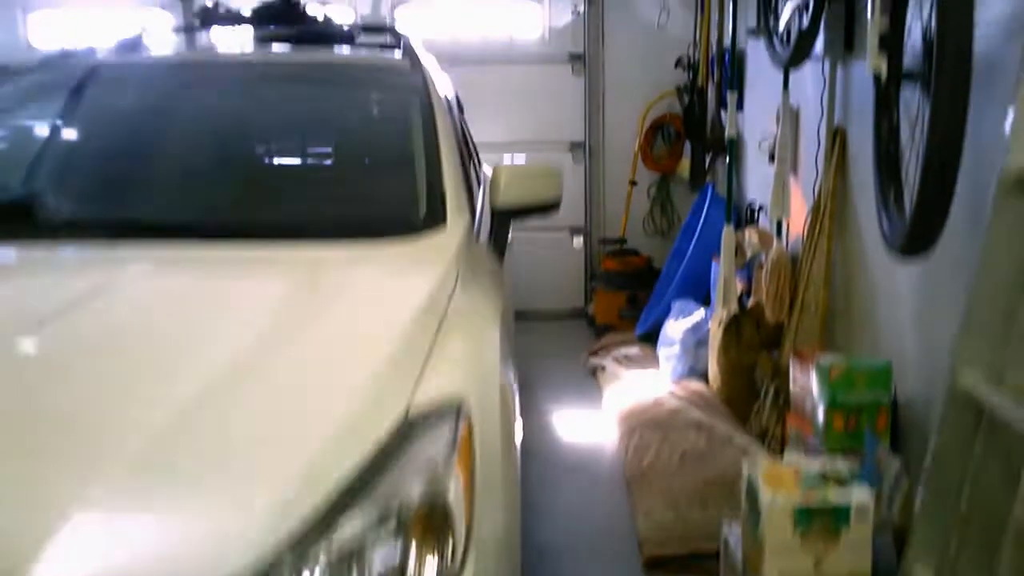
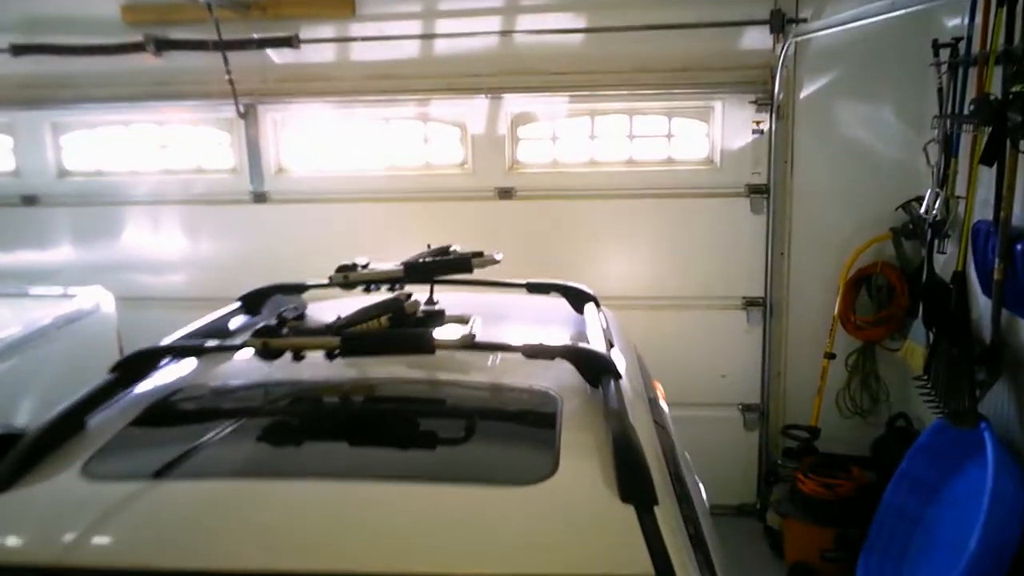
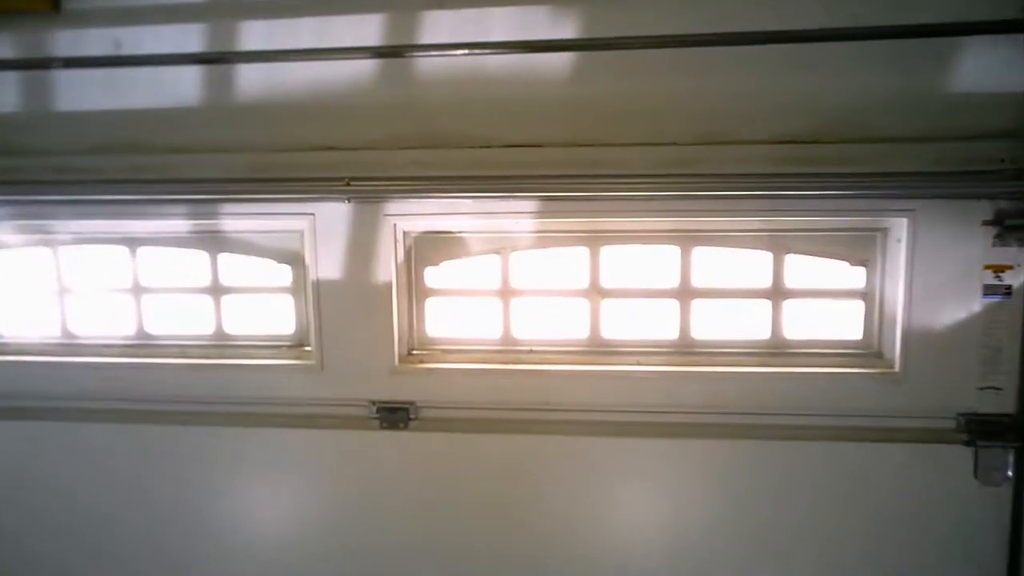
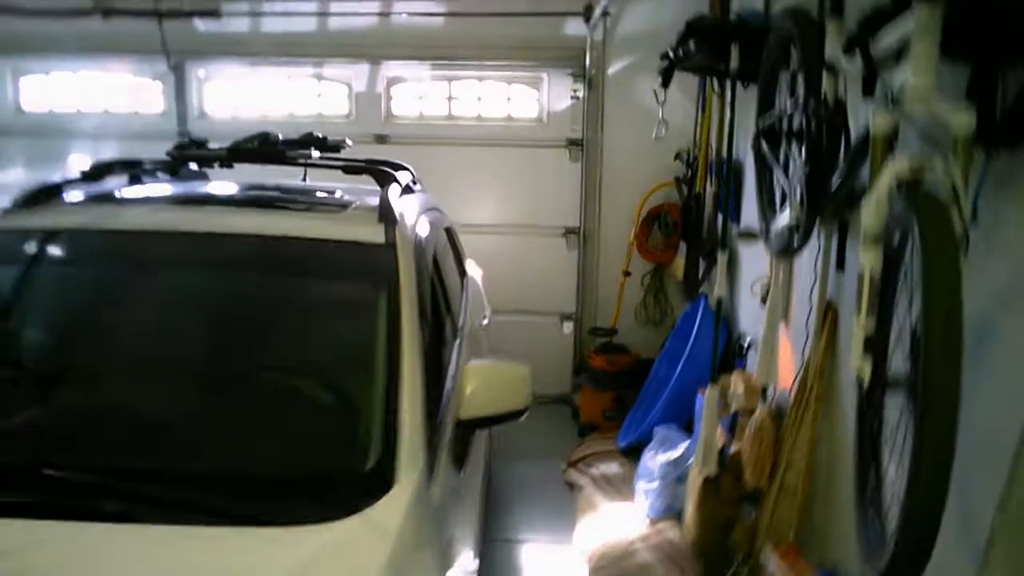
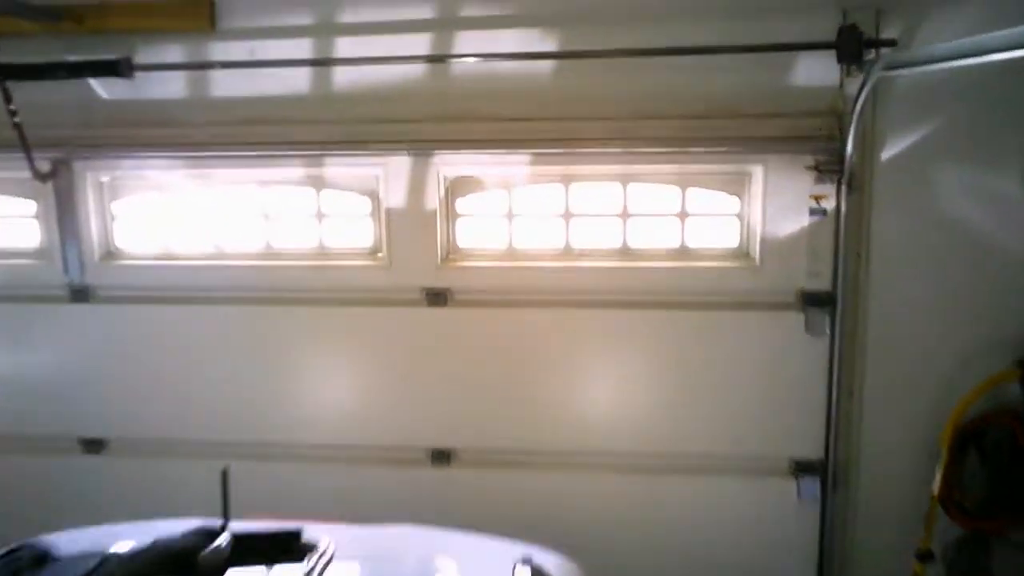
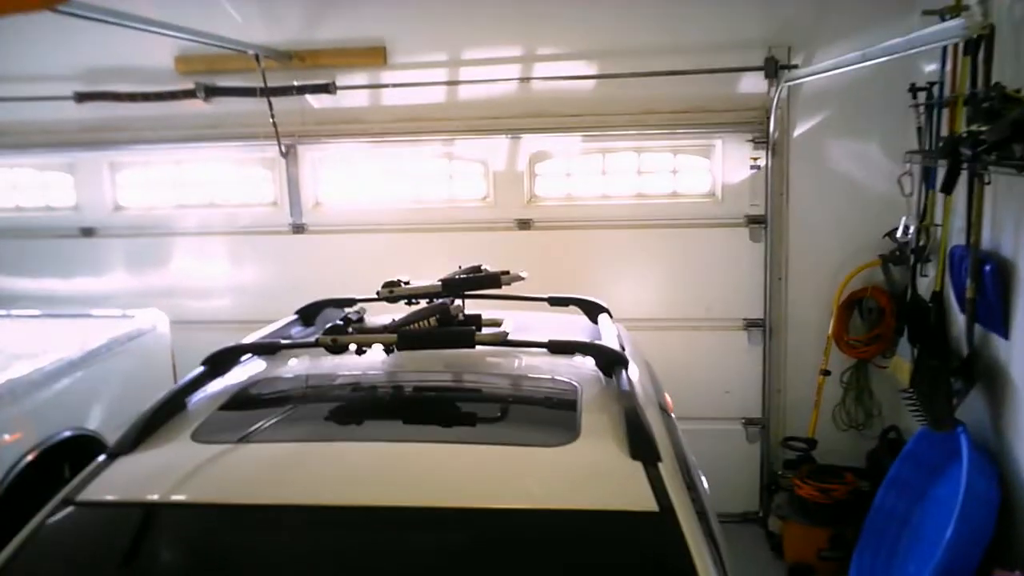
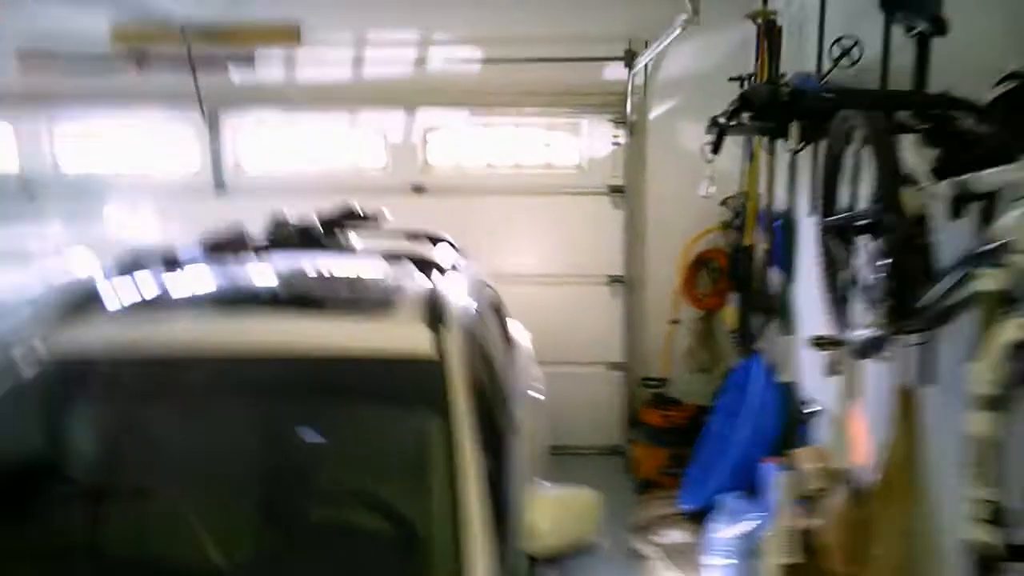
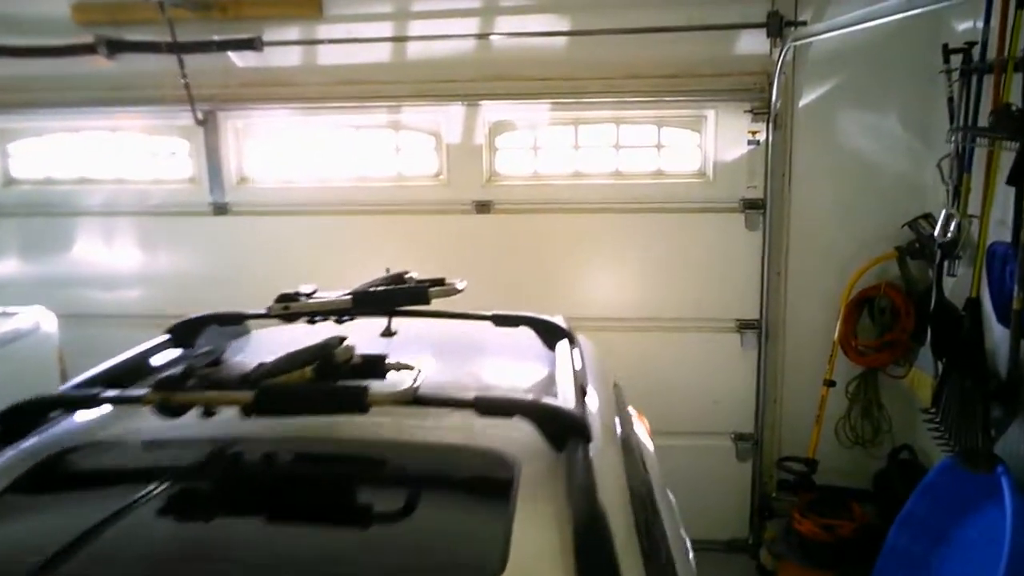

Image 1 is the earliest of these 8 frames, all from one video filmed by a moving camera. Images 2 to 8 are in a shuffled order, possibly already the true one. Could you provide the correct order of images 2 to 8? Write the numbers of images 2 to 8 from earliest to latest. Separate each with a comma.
4, 7, 6, 2, 8, 5, 3
